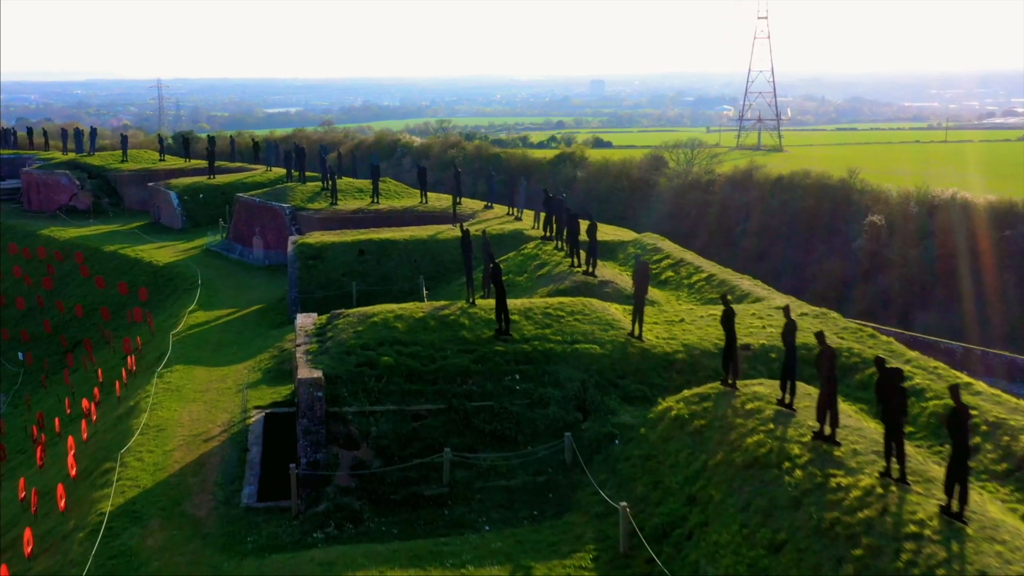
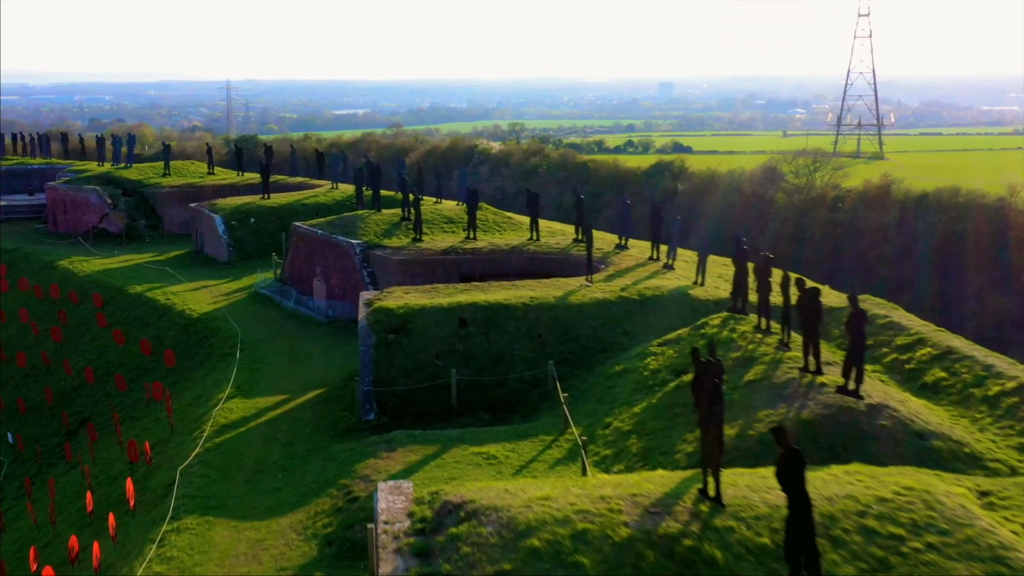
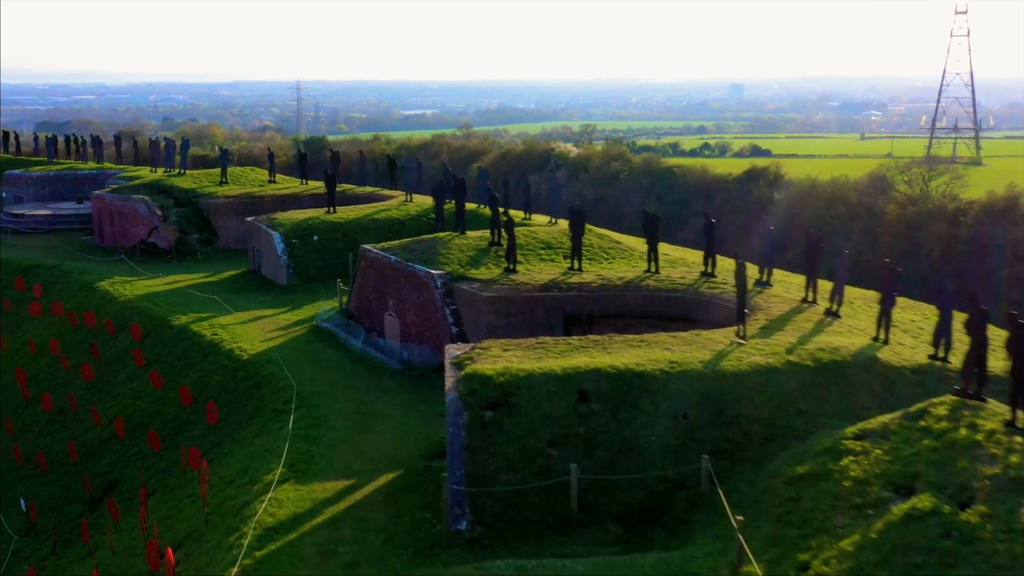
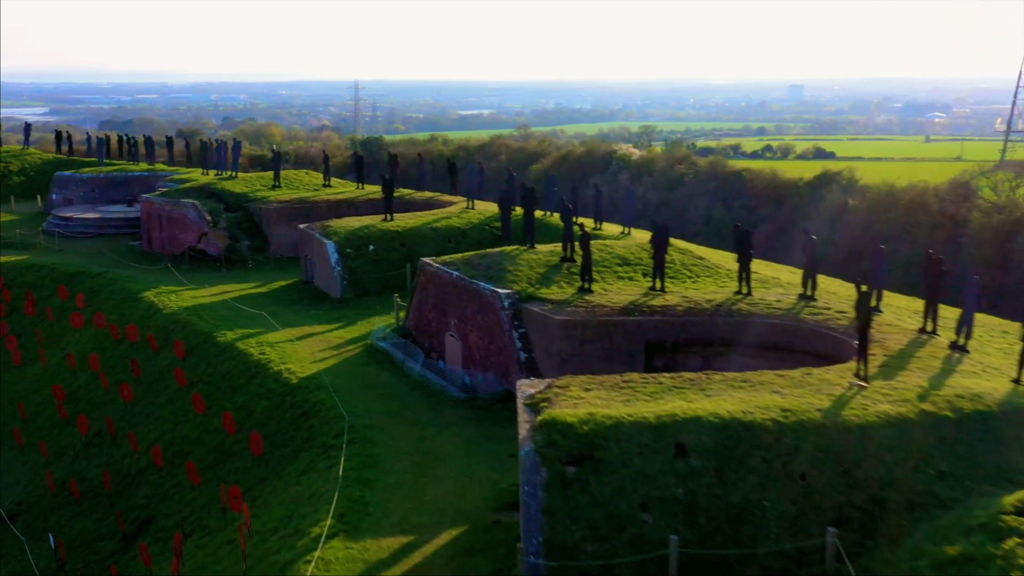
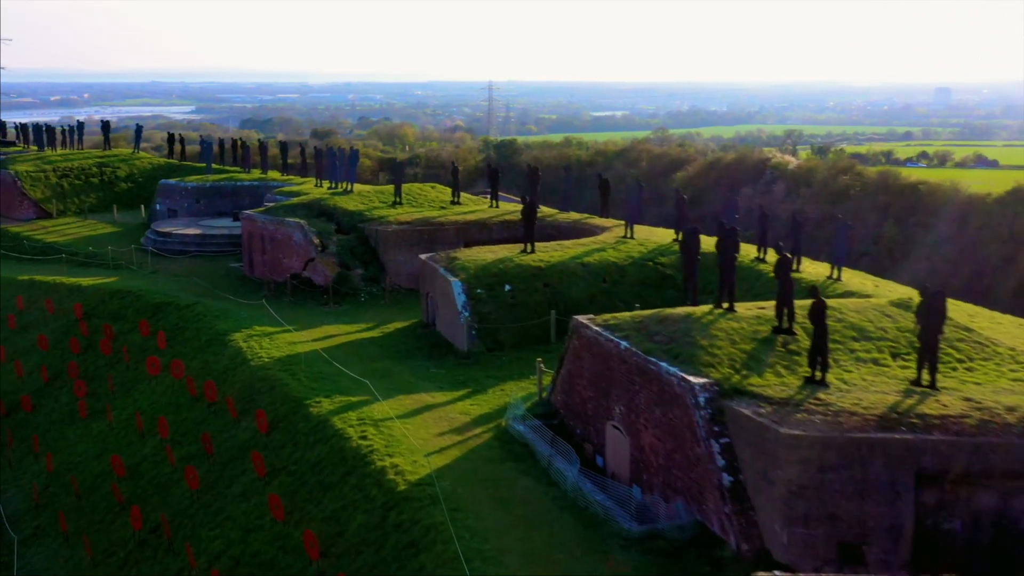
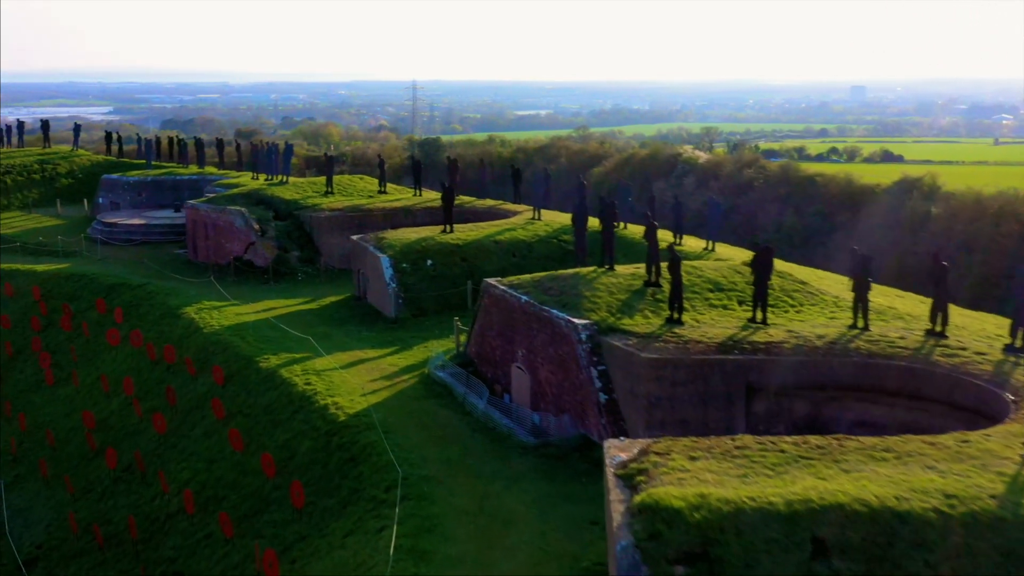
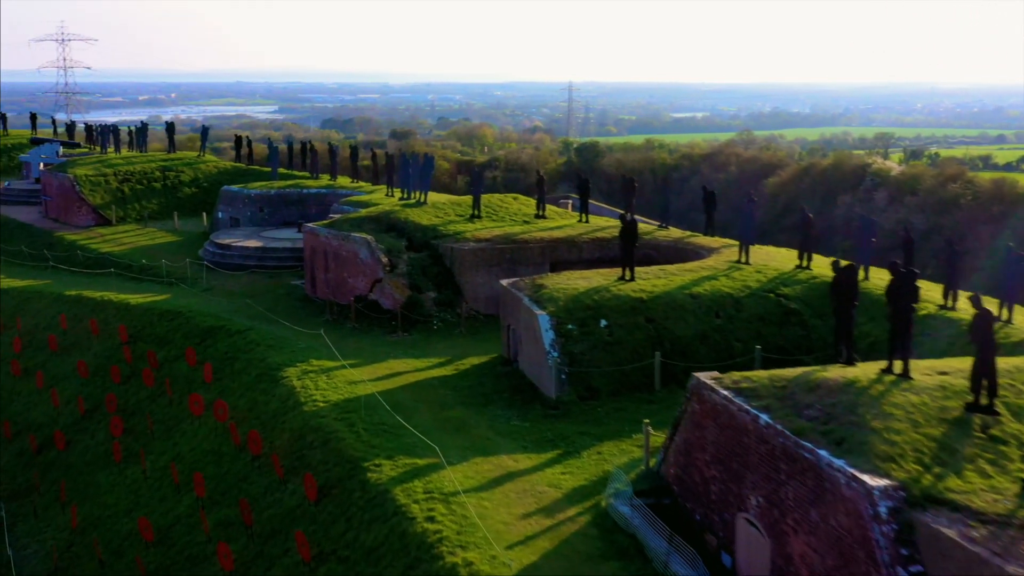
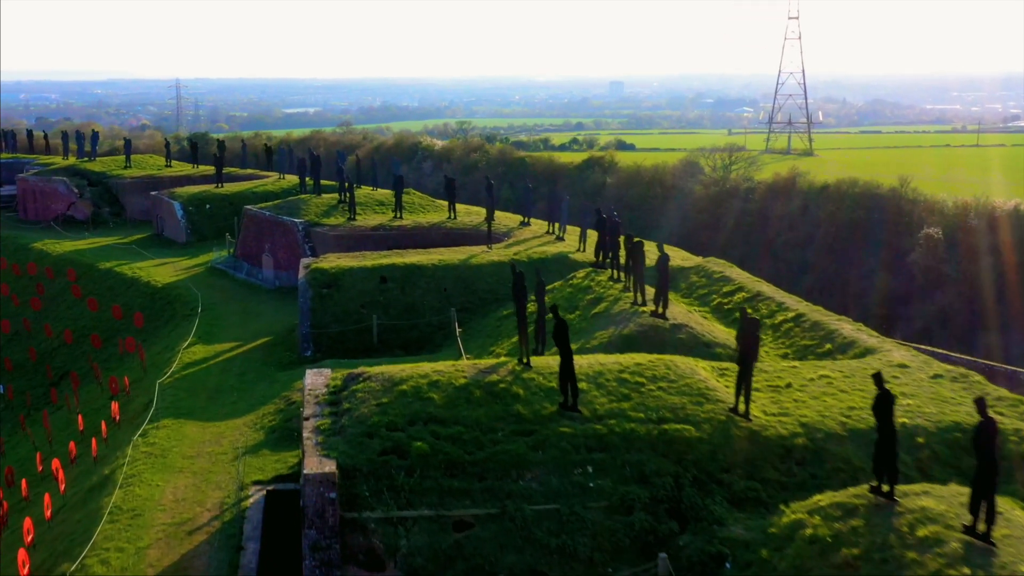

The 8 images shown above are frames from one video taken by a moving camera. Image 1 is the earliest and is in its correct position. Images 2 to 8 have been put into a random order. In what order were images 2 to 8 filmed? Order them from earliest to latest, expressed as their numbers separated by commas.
8, 2, 3, 4, 6, 5, 7
